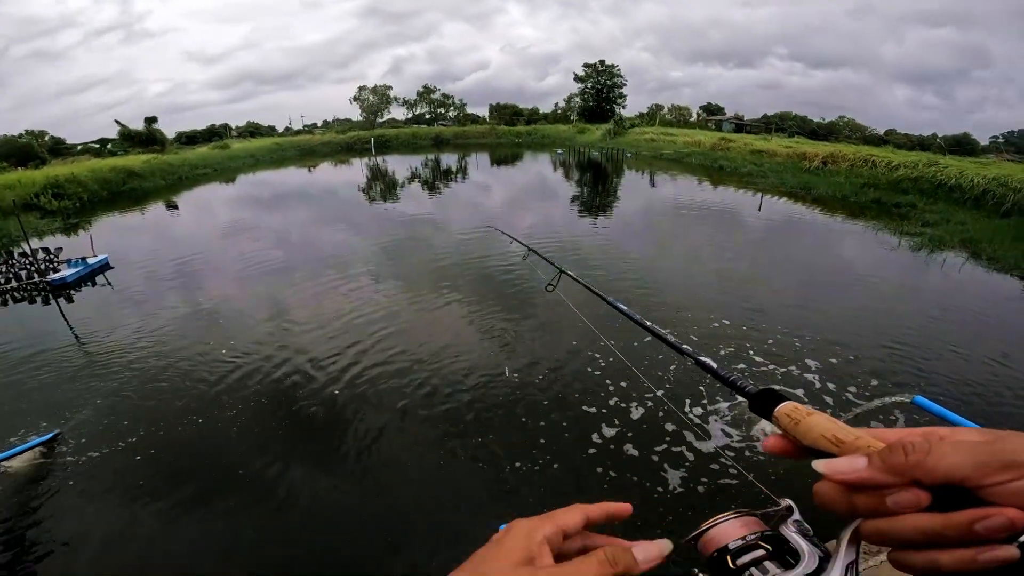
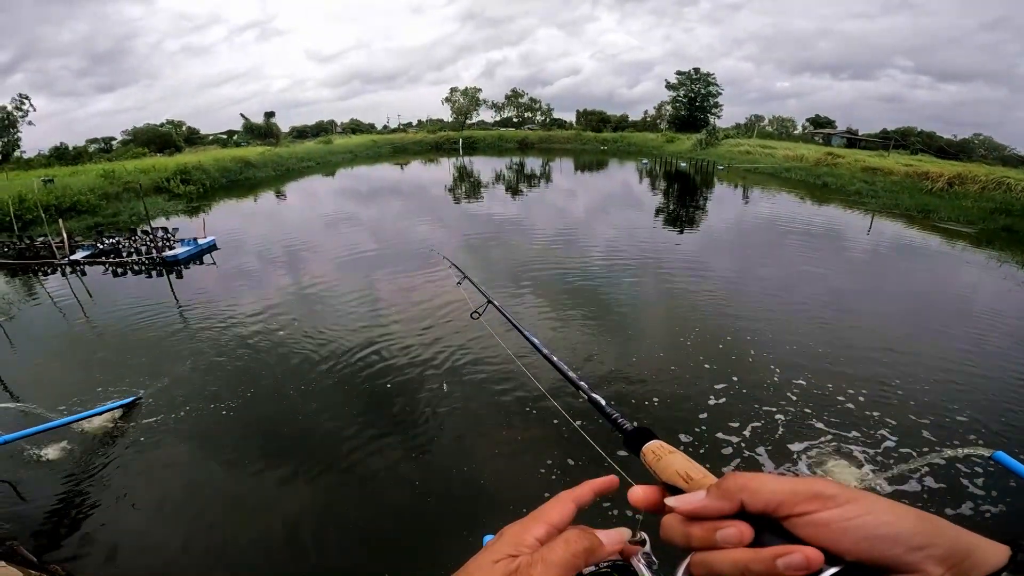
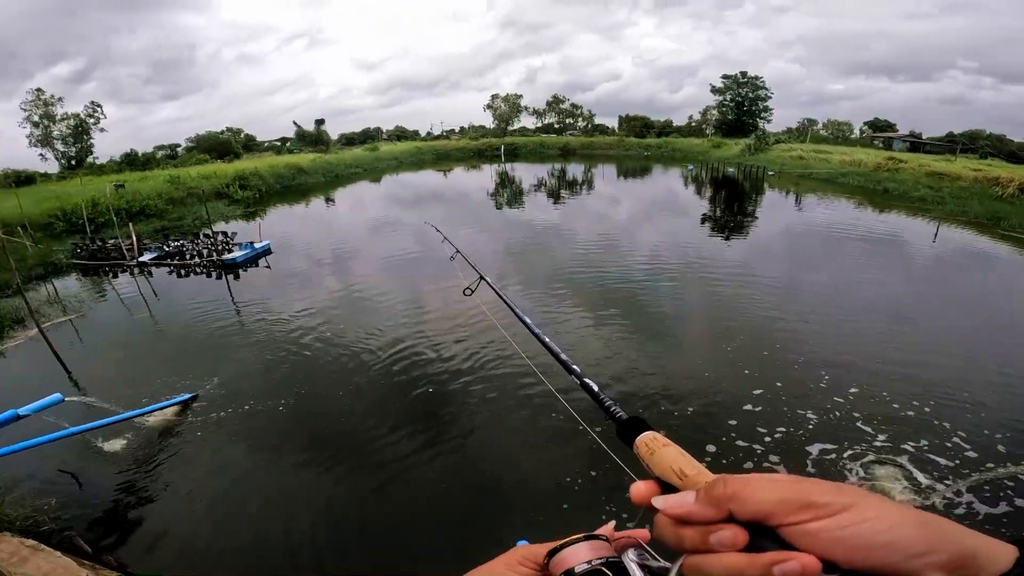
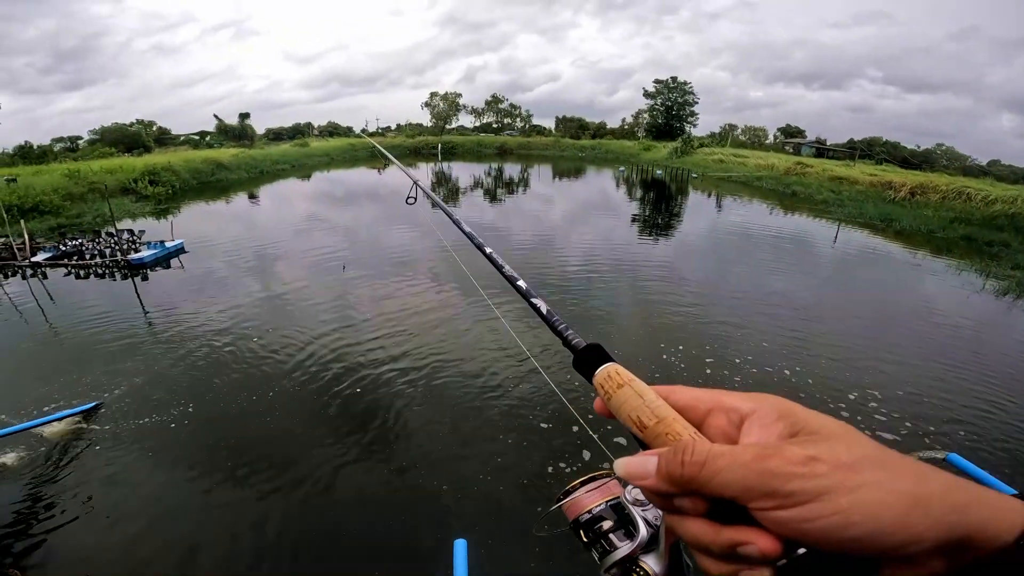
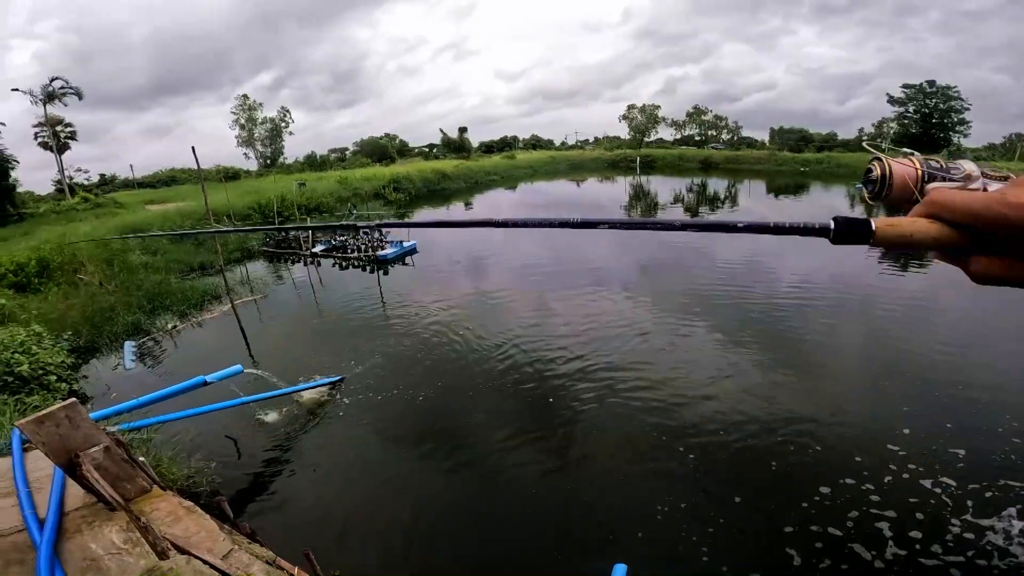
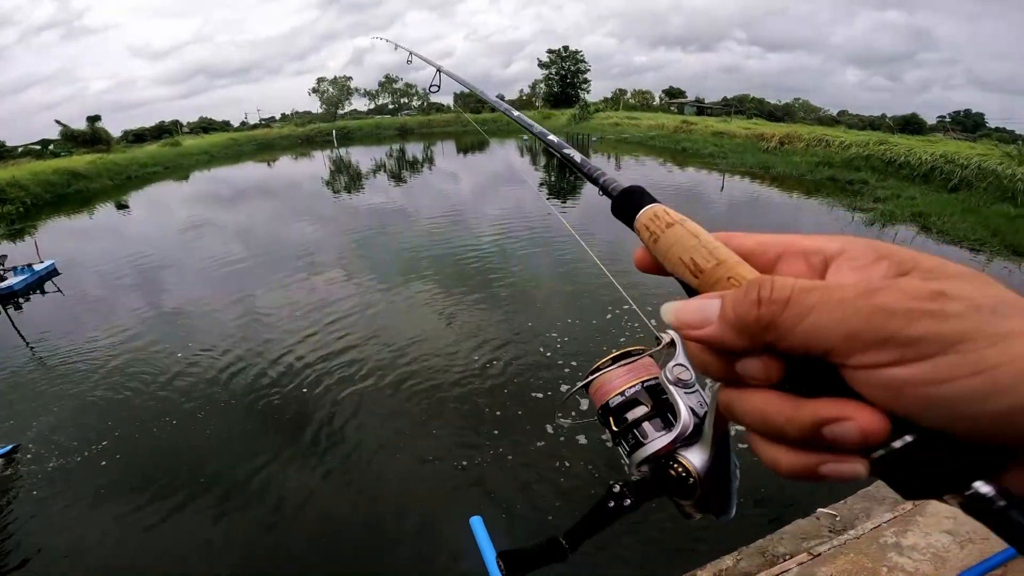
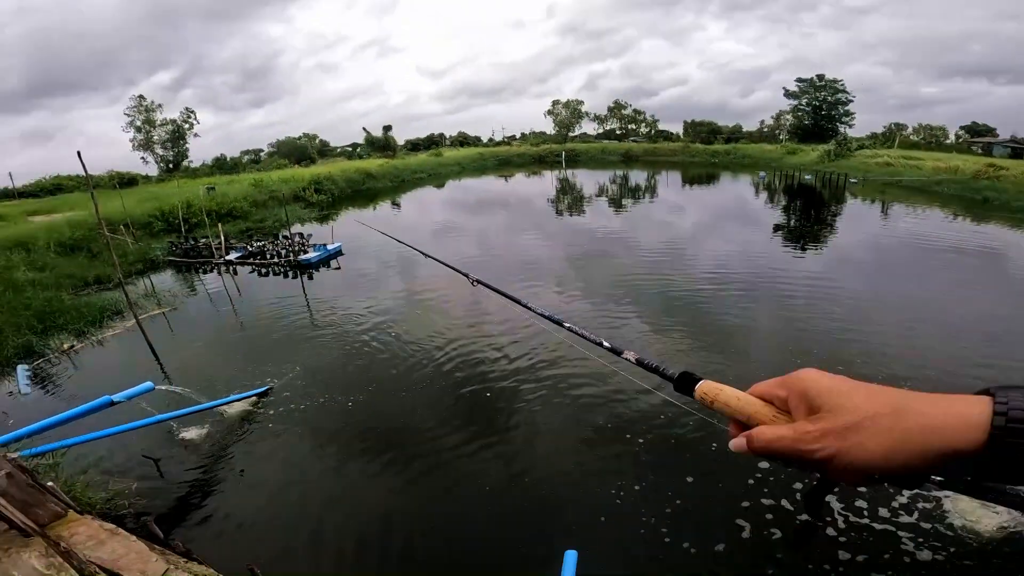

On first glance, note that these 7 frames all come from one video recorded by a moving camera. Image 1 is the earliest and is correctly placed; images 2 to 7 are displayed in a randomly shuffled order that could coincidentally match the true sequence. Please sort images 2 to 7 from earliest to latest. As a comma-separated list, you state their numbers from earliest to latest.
6, 4, 2, 3, 7, 5
